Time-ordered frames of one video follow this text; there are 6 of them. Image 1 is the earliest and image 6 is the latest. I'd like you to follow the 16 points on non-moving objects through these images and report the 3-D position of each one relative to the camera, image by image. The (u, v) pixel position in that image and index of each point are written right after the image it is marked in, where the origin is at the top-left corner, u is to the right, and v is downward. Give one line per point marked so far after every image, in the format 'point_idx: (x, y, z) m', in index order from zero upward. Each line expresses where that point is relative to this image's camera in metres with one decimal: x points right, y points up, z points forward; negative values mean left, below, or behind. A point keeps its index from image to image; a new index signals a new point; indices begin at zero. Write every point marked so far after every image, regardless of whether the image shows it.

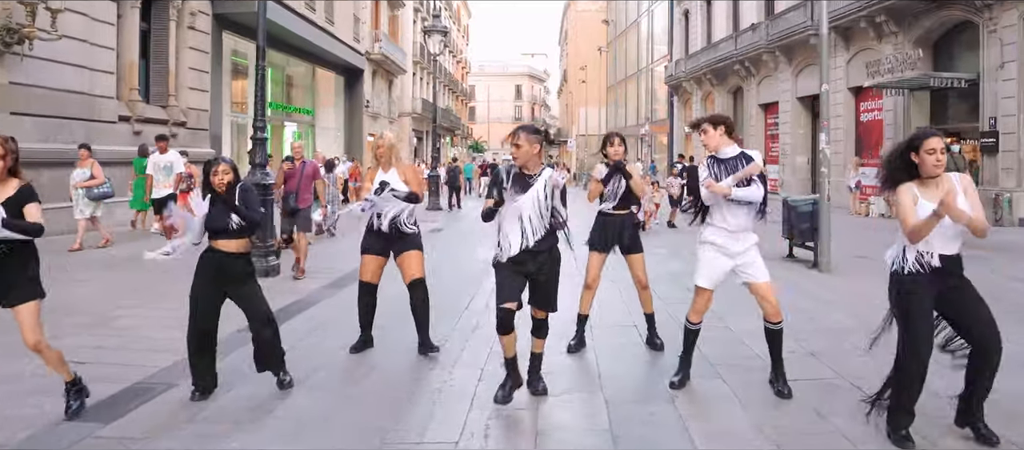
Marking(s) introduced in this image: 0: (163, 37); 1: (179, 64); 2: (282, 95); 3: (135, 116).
0: (-7.7, +4.1, +14.4) m
1: (-7.5, +3.7, +14.9) m
2: (-5.8, +3.4, +17.3) m
3: (-7.9, +2.3, +13.7) m
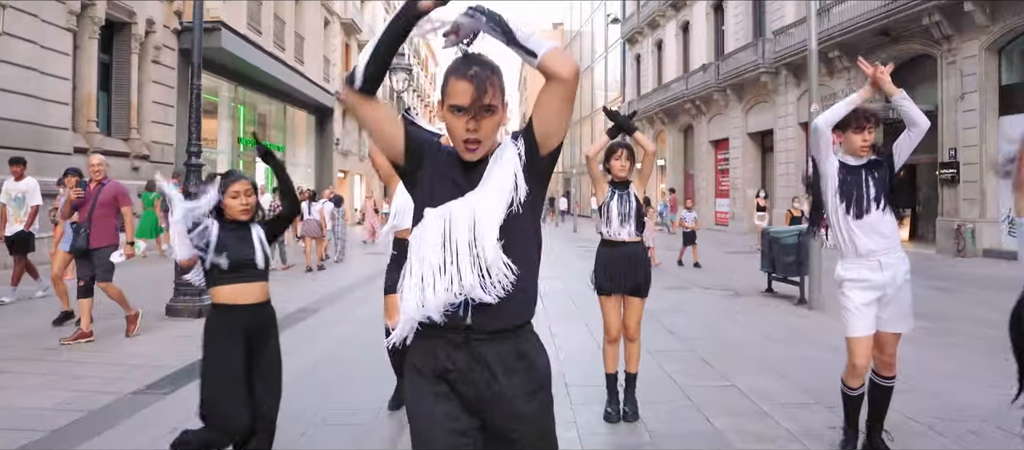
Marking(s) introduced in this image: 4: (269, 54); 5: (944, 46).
0: (-8.3, +3.3, +14.0) m
1: (-8.2, +2.8, +14.5) m
2: (-6.7, +2.4, +17.0) m
3: (-8.3, +1.5, +13.1) m
4: (-5.9, +4.2, +16.1) m
5: (+9.1, +3.8, +13.9) m
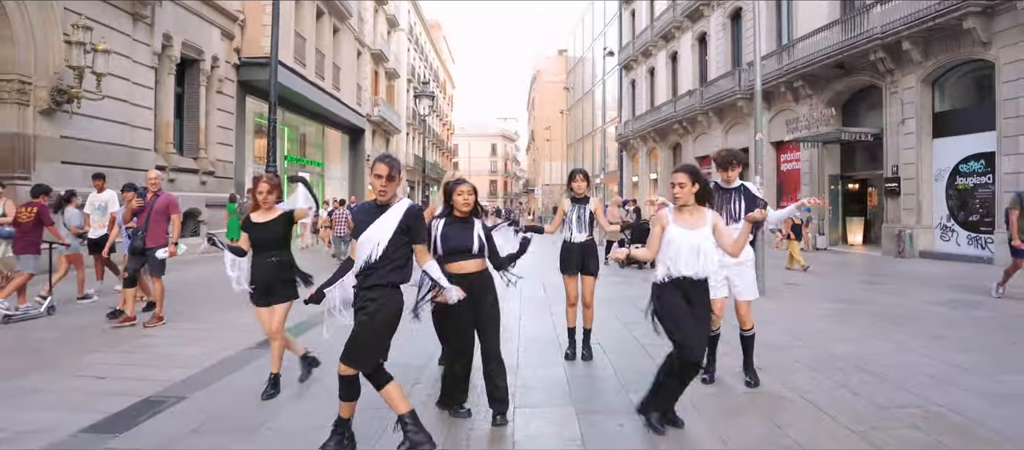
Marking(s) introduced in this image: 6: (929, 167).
0: (-8.1, +3.2, +16.6) m
1: (-7.9, +2.7, +17.1) m
2: (-6.4, +2.2, +19.6) m
3: (-8.1, +1.4, +15.7) m
4: (-5.7, +4.0, +18.7) m
5: (+9.3, +3.6, +16.3) m
6: (+10.2, +1.5, +16.2) m
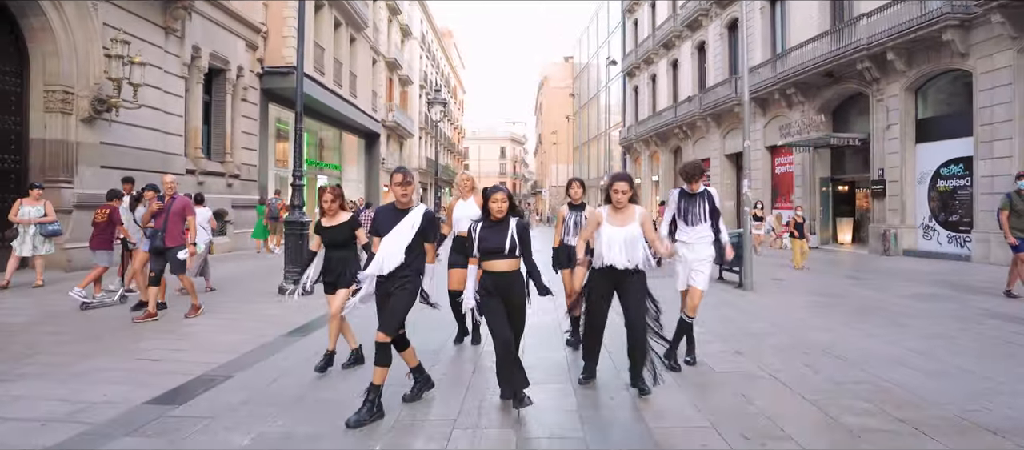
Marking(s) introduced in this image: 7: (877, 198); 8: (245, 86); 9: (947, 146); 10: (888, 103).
0: (-7.9, +3.2, +17.8) m
1: (-7.7, +2.7, +18.2) m
2: (-6.2, +2.3, +20.7) m
3: (-8.0, +1.4, +16.8) m
4: (-5.5, +4.0, +19.8) m
5: (+9.5, +3.6, +17.2) m
6: (+10.3, +1.5, +17.2) m
7: (+9.8, +0.7, +17.8) m
8: (-7.6, +4.0, +18.6) m
9: (+10.6, +1.9, +16.0) m
10: (+9.6, +3.1, +16.8) m
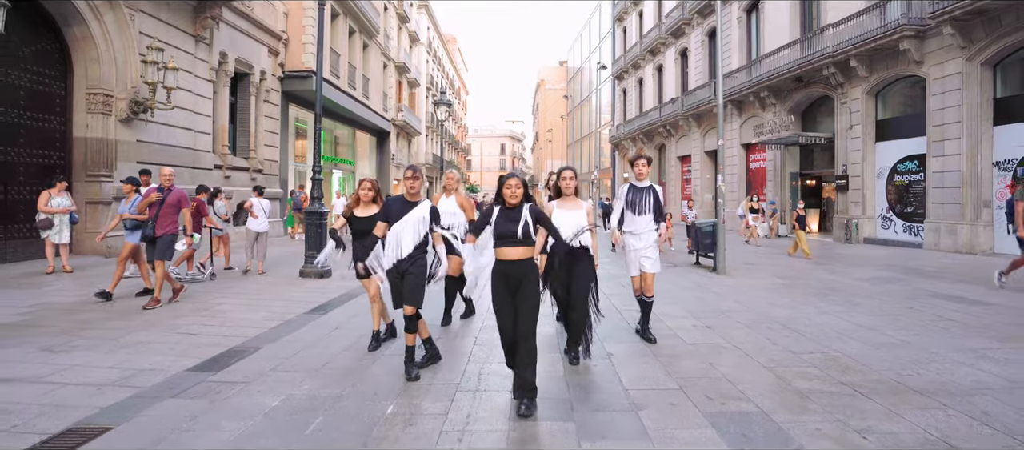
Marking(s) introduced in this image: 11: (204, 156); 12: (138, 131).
0: (-7.9, +3.5, +19.5) m
1: (-7.8, +3.0, +19.9) m
2: (-6.2, +2.6, +22.4) m
3: (-8.0, +1.7, +18.5) m
4: (-5.5, +4.3, +21.4) m
5: (+9.5, +3.9, +18.9) m
6: (+10.3, +1.7, +18.8) m
7: (+9.8, +1.0, +19.5) m
8: (-7.6, +4.3, +20.3) m
9: (+10.6, +2.2, +17.7) m
10: (+9.6, +3.4, +18.5) m
11: (-7.9, +1.8, +17.0) m
12: (-7.7, +1.9, +13.5) m
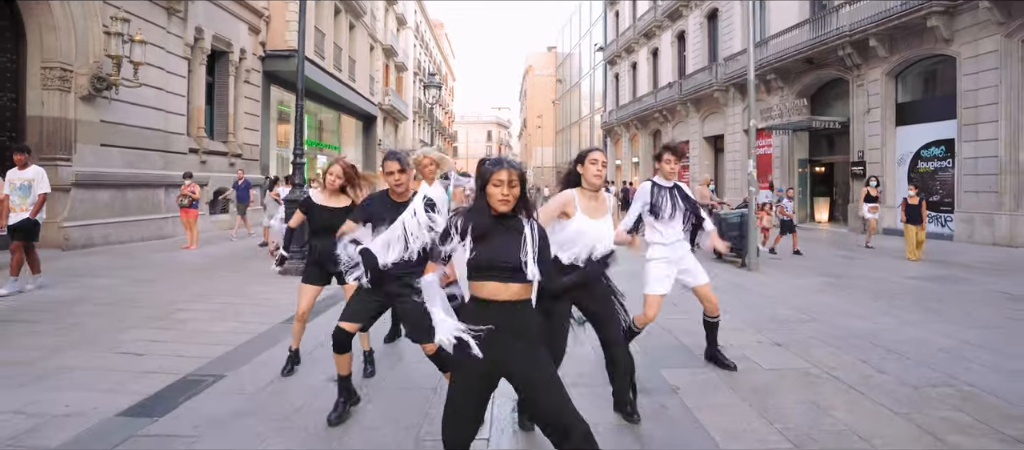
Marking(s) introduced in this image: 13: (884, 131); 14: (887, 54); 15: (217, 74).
0: (-7.9, +3.8, +18.0) m
1: (-7.8, +3.3, +18.5) m
2: (-6.3, +2.9, +21.0) m
3: (-8.0, +2.0, +17.1) m
4: (-5.5, +4.6, +20.0) m
5: (+9.5, +4.2, +17.7) m
6: (+10.3, +2.0, +17.8) m
7: (+9.7, +1.3, +18.4) m
8: (-7.6, +4.6, +18.9) m
9: (+10.6, +2.4, +16.6) m
10: (+9.6, +3.6, +17.3) m
11: (-7.8, +2.0, +15.6) m
12: (-7.6, +2.1, +12.1) m
13: (+10.2, +2.6, +18.0) m
14: (+9.8, +4.5, +17.1) m
15: (-8.1, +4.2, +18.0) m
